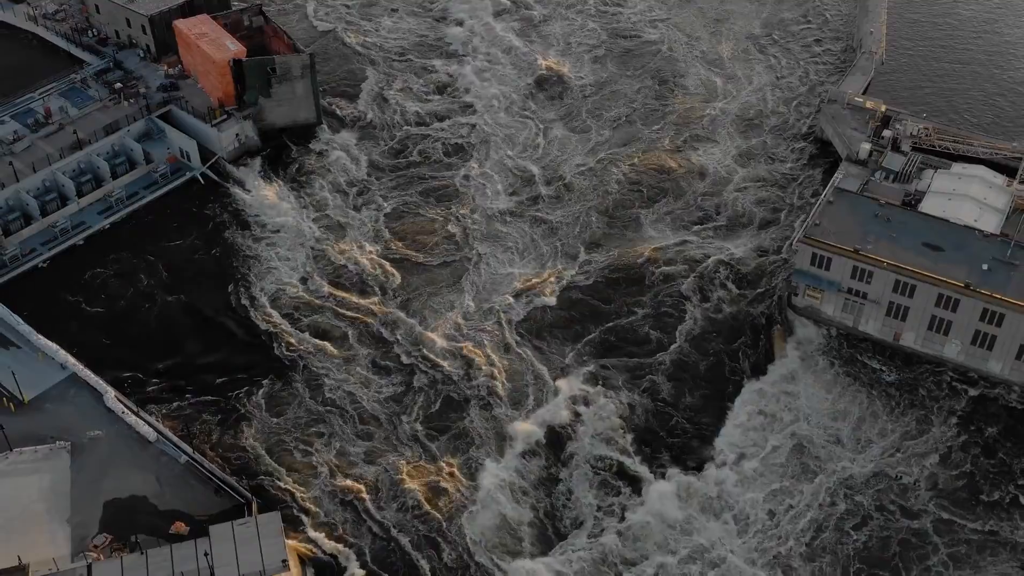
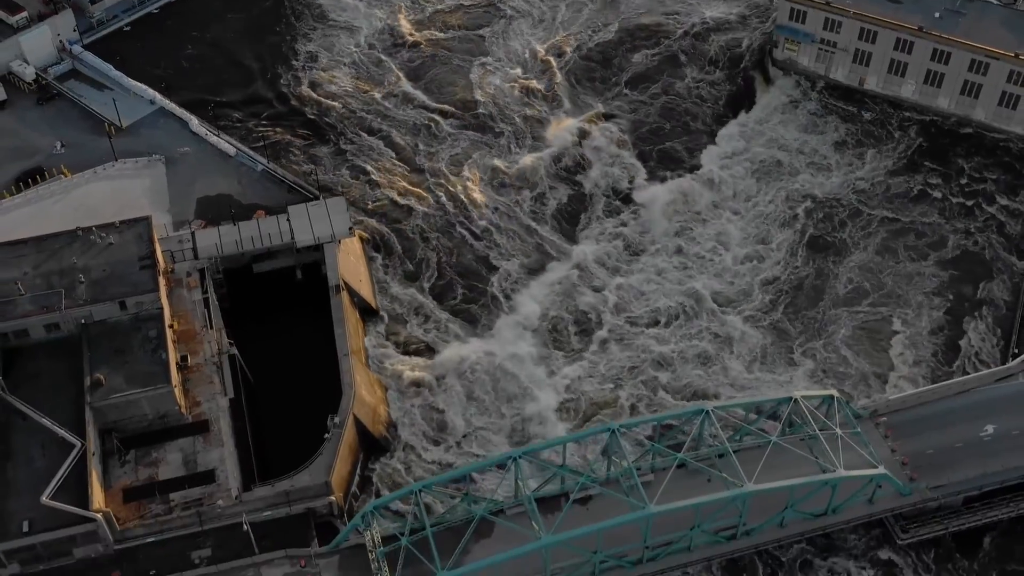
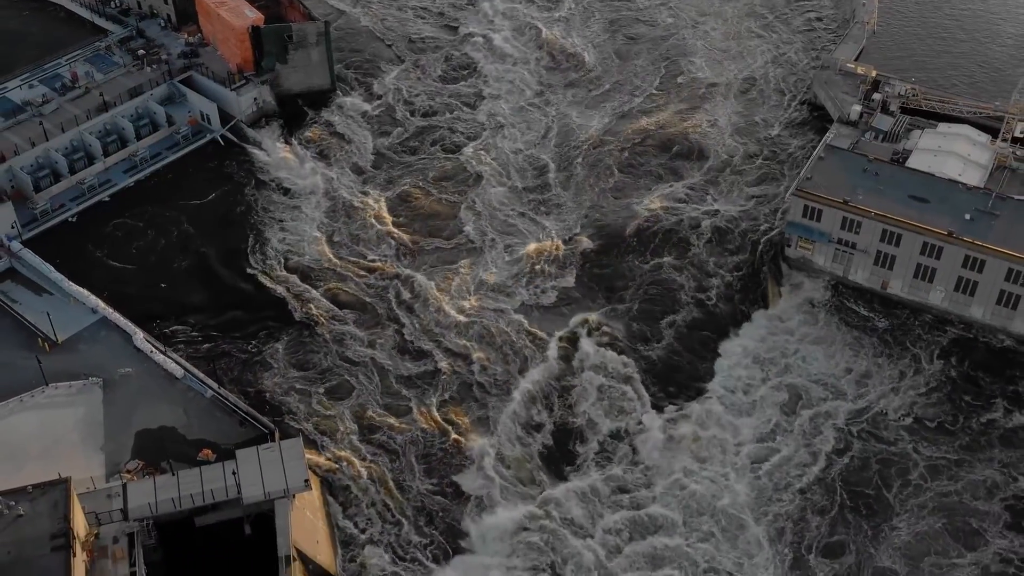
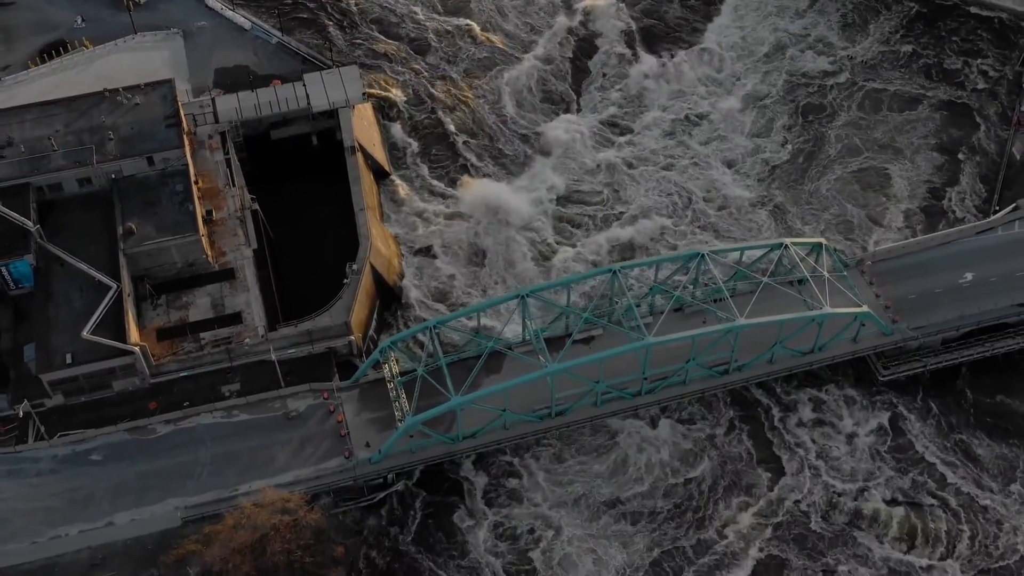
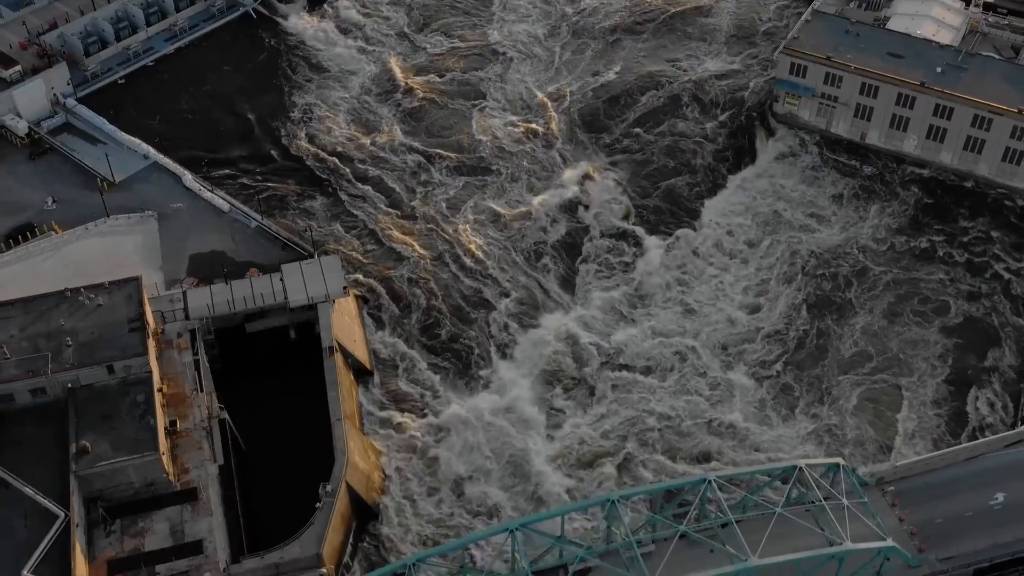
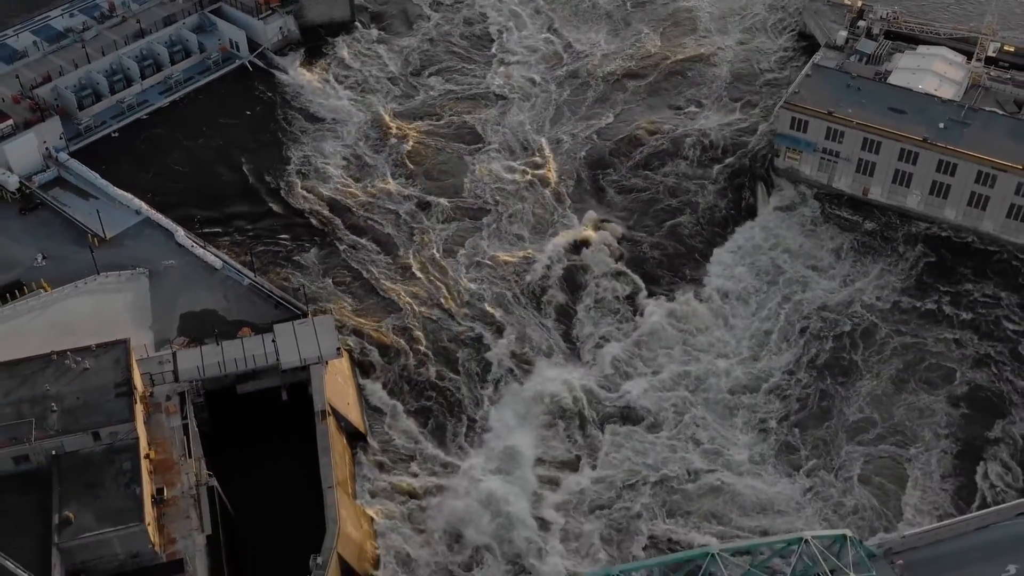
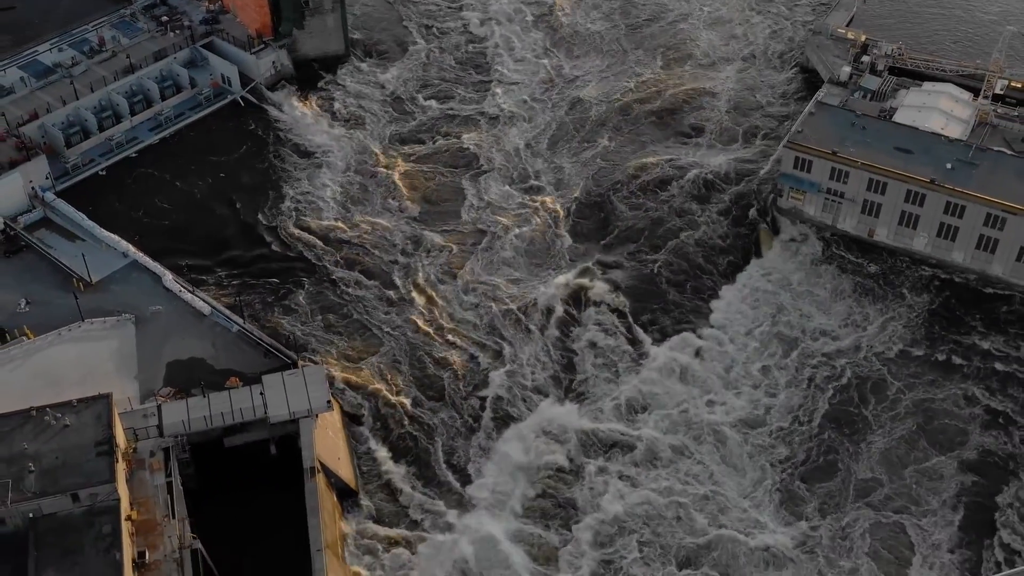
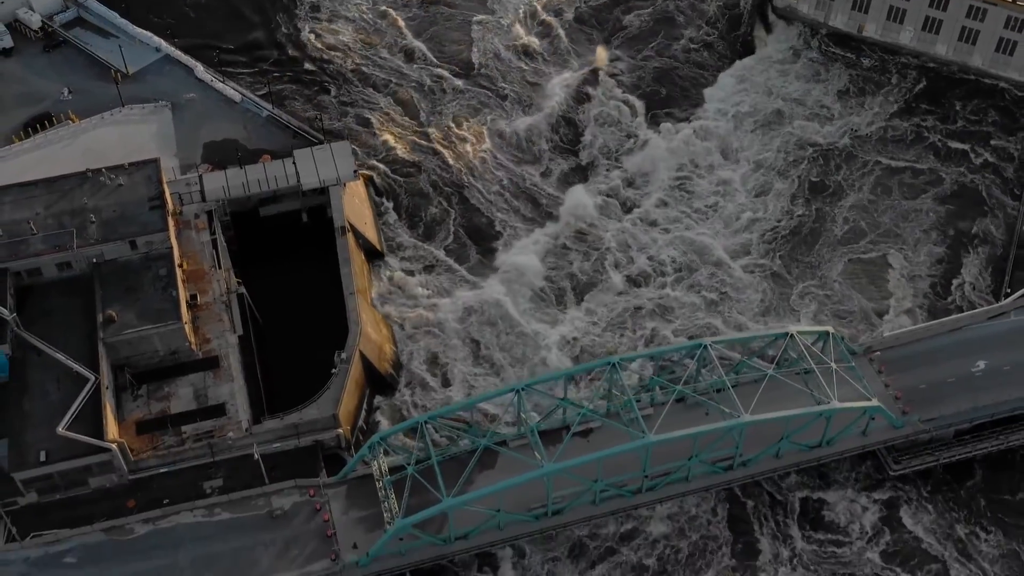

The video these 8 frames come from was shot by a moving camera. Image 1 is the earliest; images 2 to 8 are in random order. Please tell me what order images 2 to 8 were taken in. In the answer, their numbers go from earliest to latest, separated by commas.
3, 7, 6, 5, 2, 8, 4
